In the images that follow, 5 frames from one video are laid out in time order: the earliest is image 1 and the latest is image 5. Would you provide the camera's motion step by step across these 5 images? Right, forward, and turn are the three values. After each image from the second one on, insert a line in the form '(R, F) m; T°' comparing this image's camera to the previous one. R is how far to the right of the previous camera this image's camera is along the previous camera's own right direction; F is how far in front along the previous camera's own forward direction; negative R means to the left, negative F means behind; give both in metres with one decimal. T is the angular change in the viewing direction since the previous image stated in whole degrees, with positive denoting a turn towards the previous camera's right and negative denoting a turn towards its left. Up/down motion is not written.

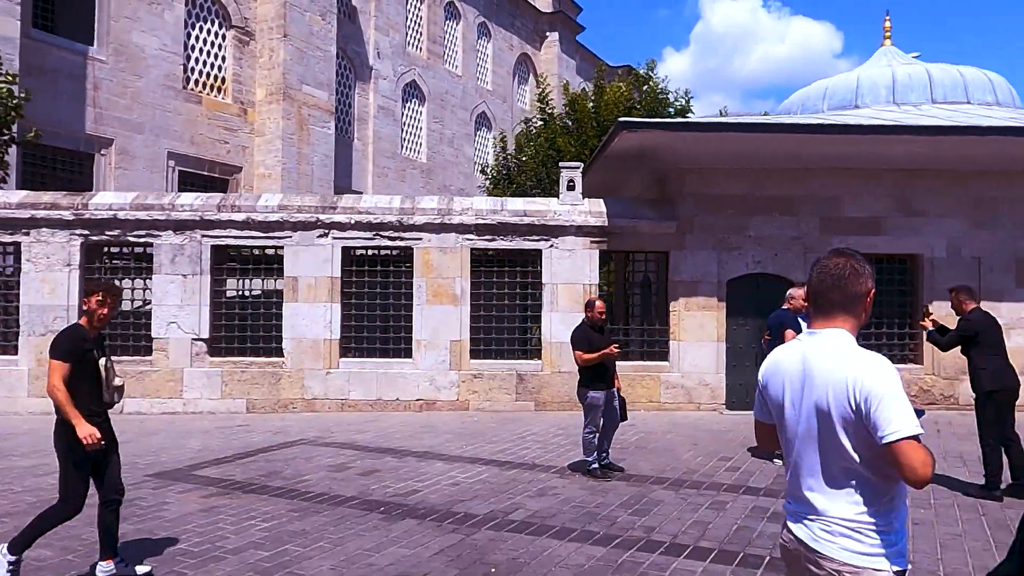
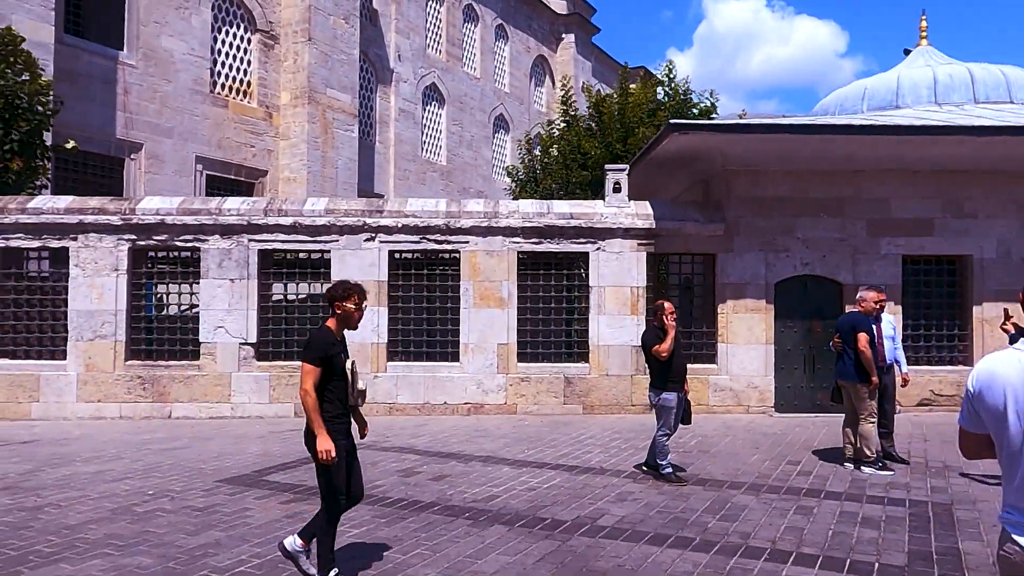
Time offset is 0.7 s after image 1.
(-0.6, 0.0) m; 0°
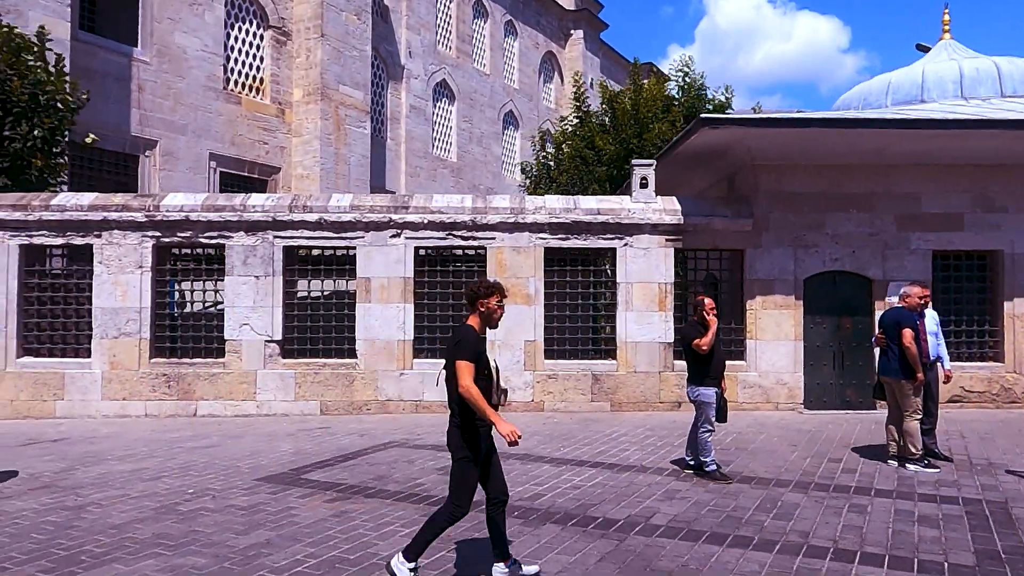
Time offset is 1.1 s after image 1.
(-0.3, +0.1) m; 0°
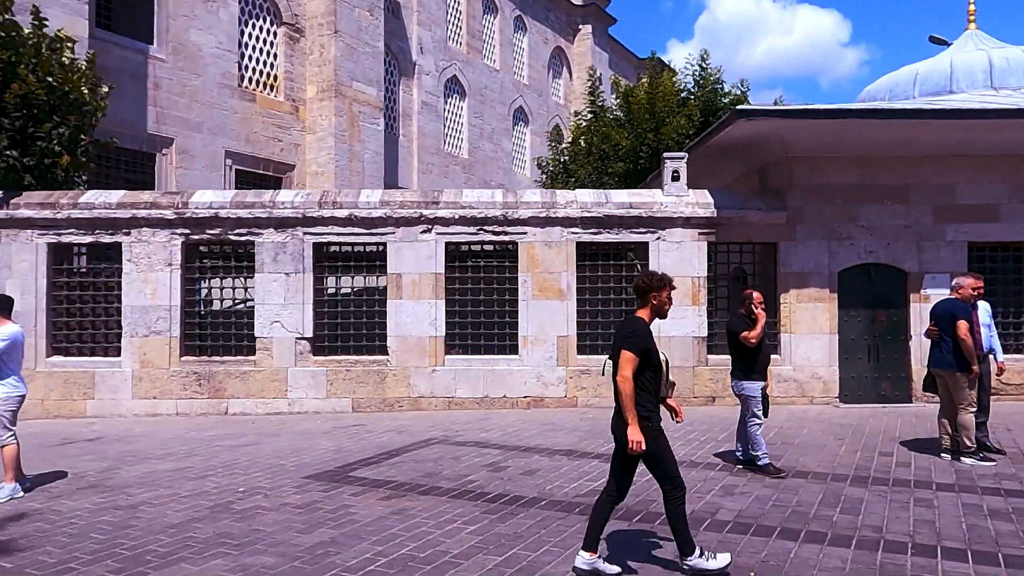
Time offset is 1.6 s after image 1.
(-0.4, +0.1) m; 0°
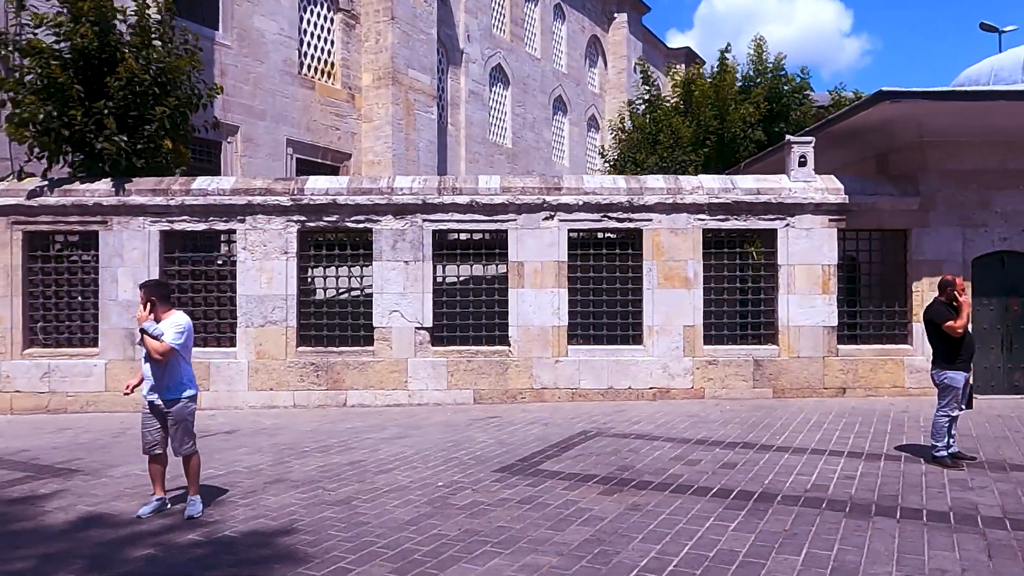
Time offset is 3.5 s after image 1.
(-1.6, +0.3) m; 0°
